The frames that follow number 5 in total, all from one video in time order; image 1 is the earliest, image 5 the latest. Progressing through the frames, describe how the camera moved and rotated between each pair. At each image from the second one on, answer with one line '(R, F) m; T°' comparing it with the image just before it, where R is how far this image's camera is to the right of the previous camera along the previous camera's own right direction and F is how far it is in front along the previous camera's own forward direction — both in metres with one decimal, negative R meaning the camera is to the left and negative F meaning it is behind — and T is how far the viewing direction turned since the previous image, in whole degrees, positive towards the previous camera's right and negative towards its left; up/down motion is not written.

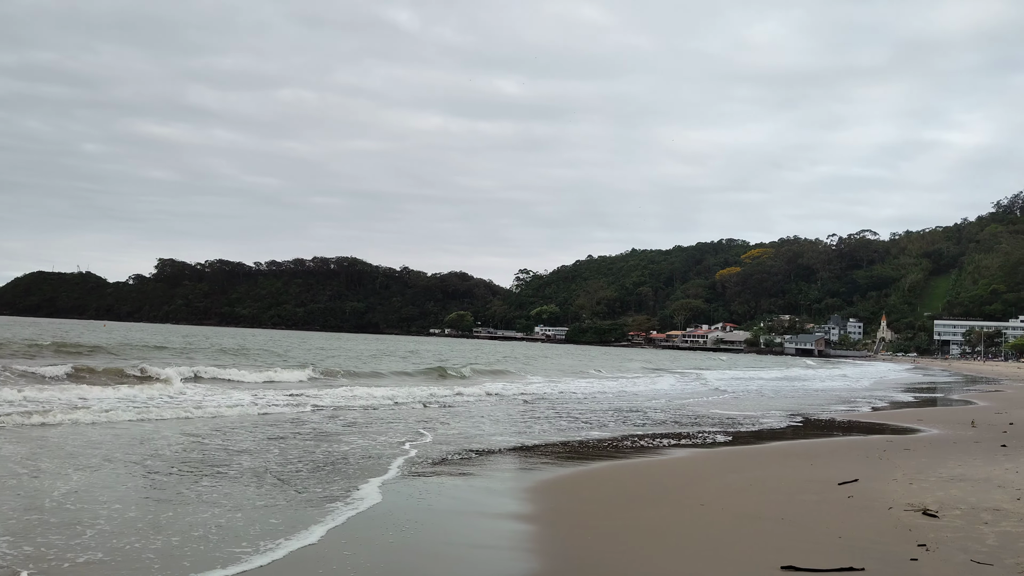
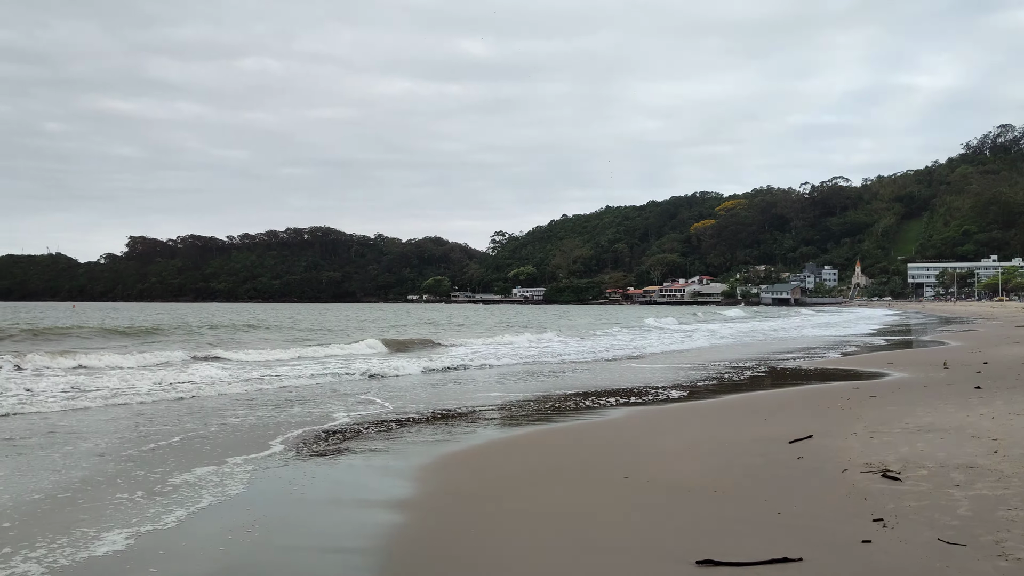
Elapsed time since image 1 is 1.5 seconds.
(+0.7, +0.9) m; +2°
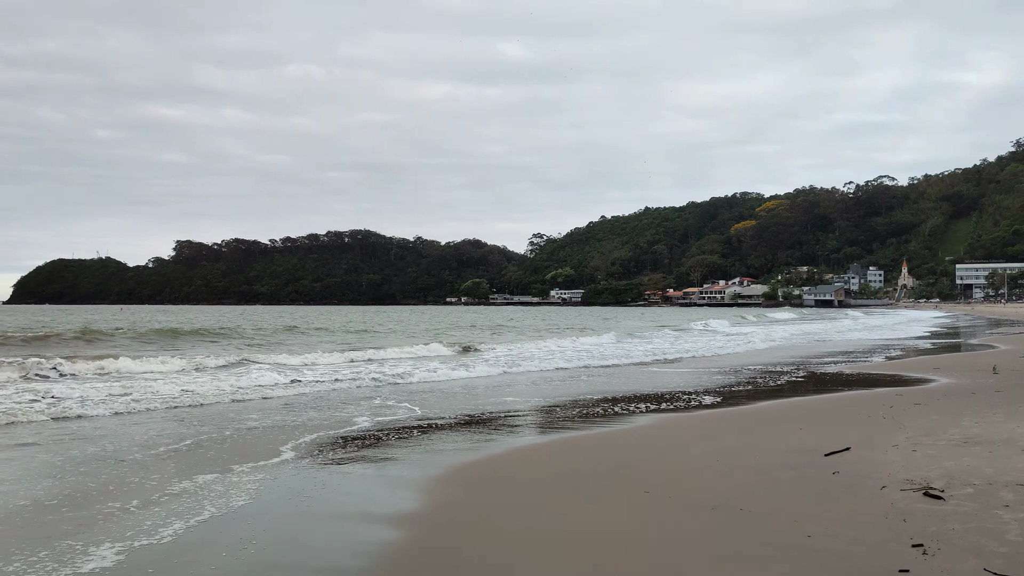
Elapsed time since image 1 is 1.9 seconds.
(+0.1, +0.1) m; -3°
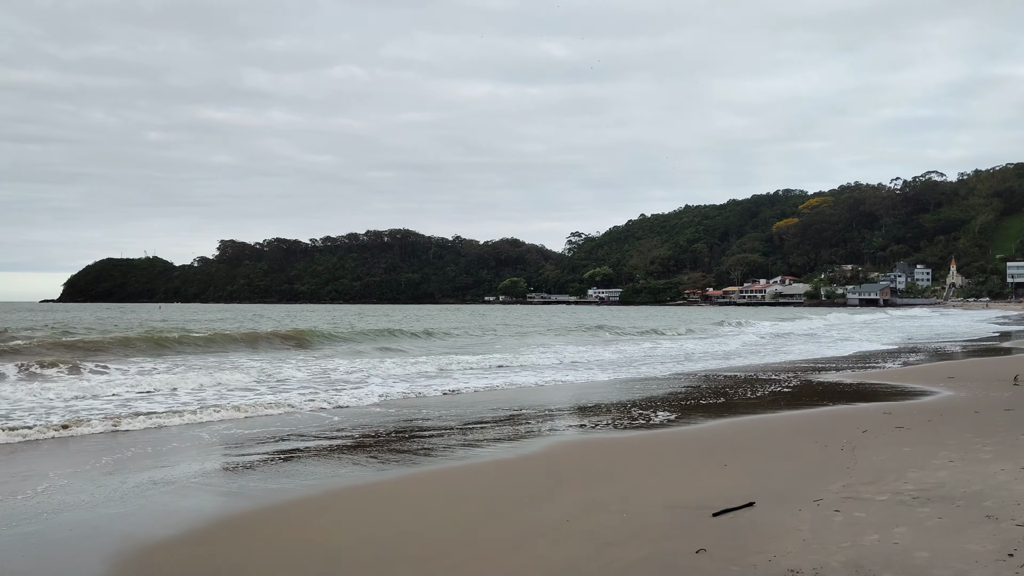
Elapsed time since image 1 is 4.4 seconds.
(+1.4, +1.2) m; -3°
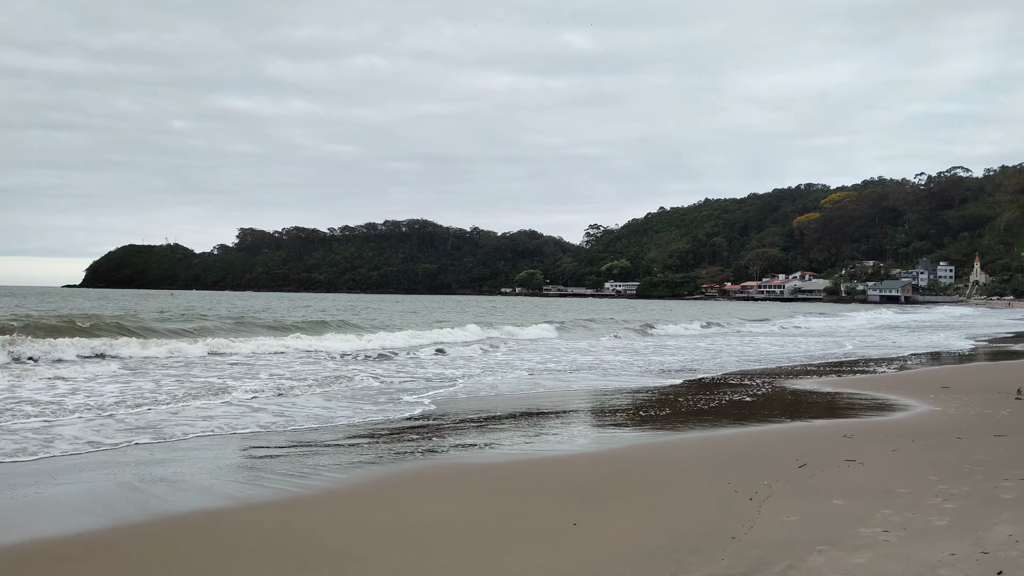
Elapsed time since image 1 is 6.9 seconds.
(+1.3, +1.4) m; -1°
